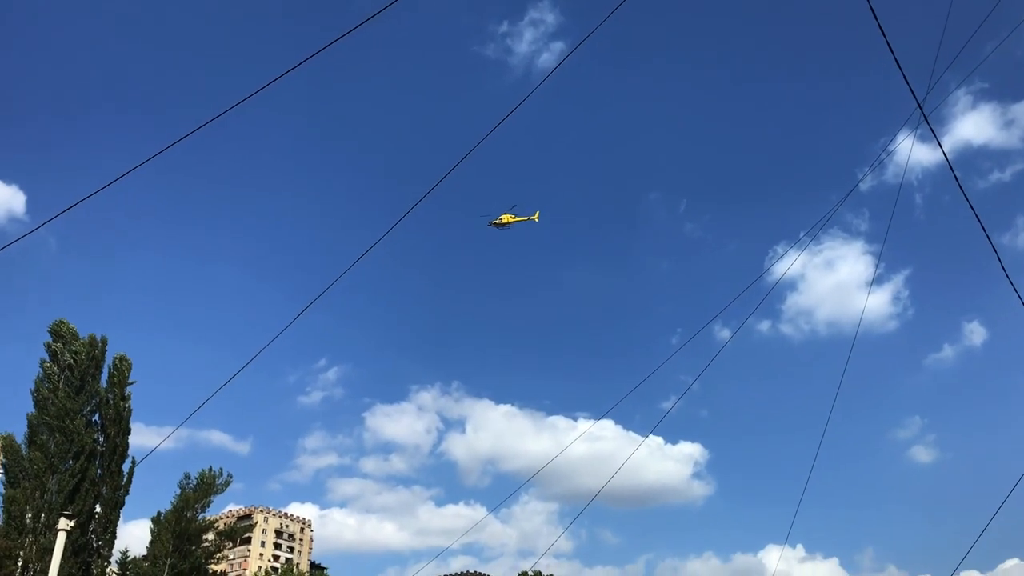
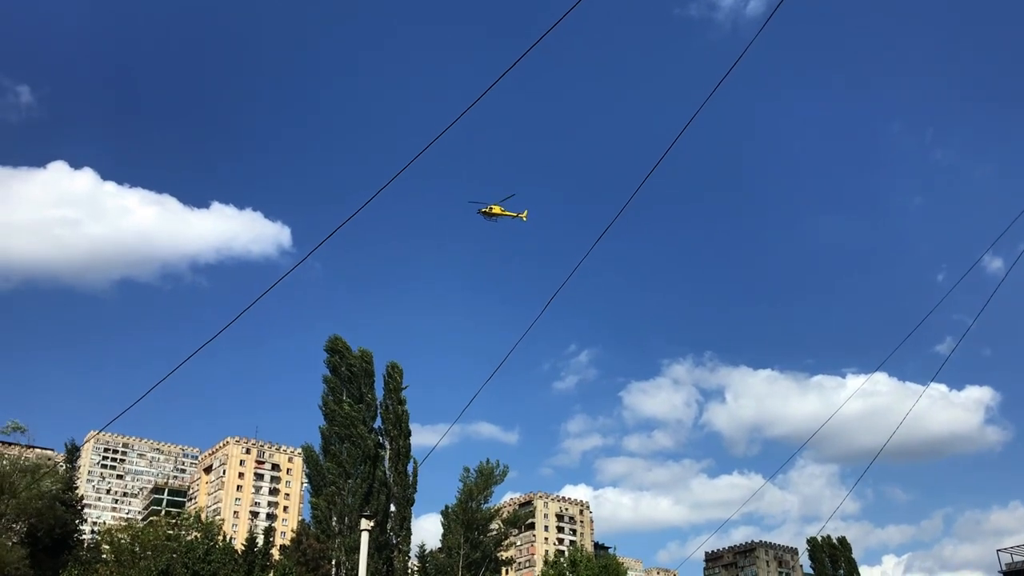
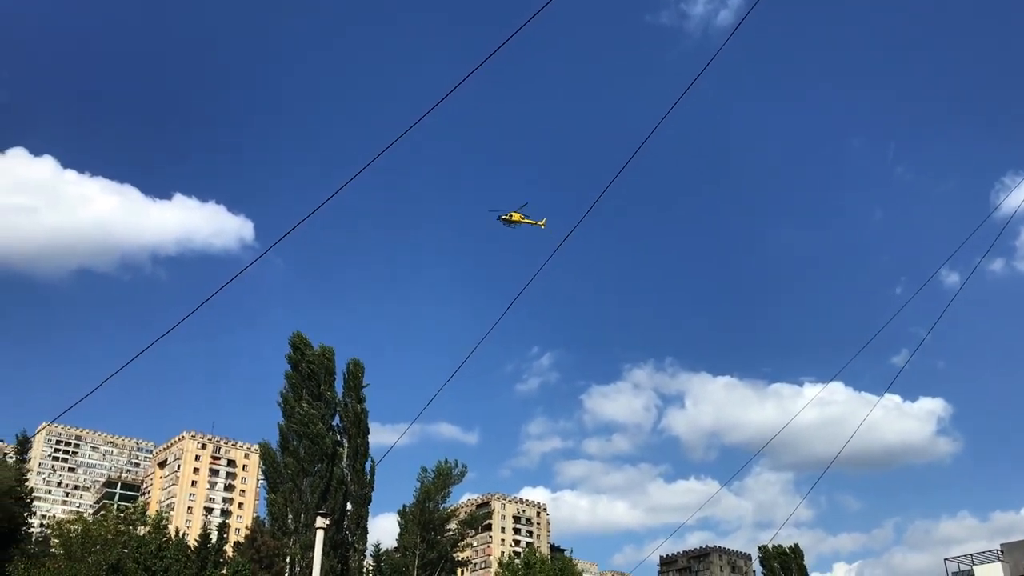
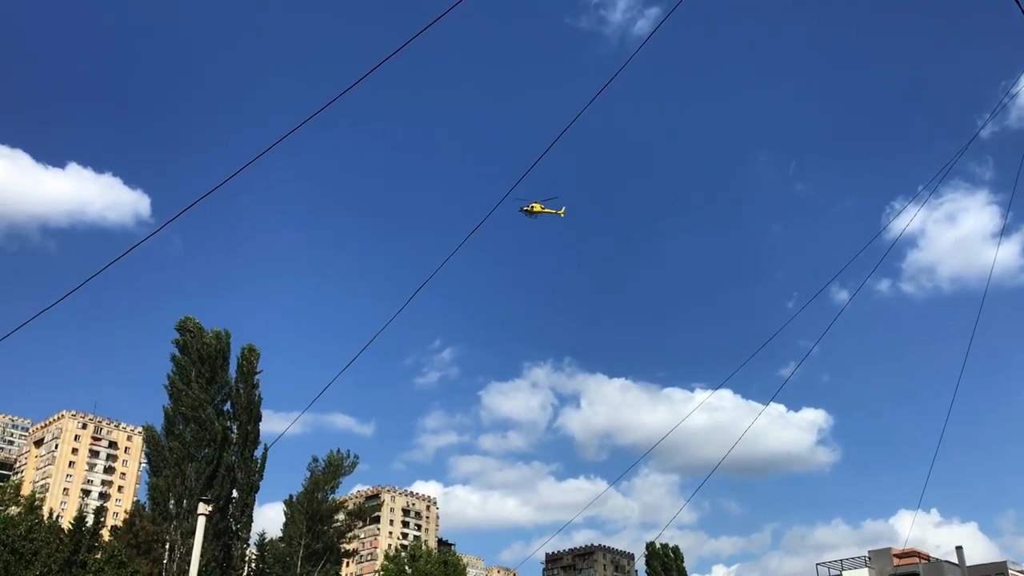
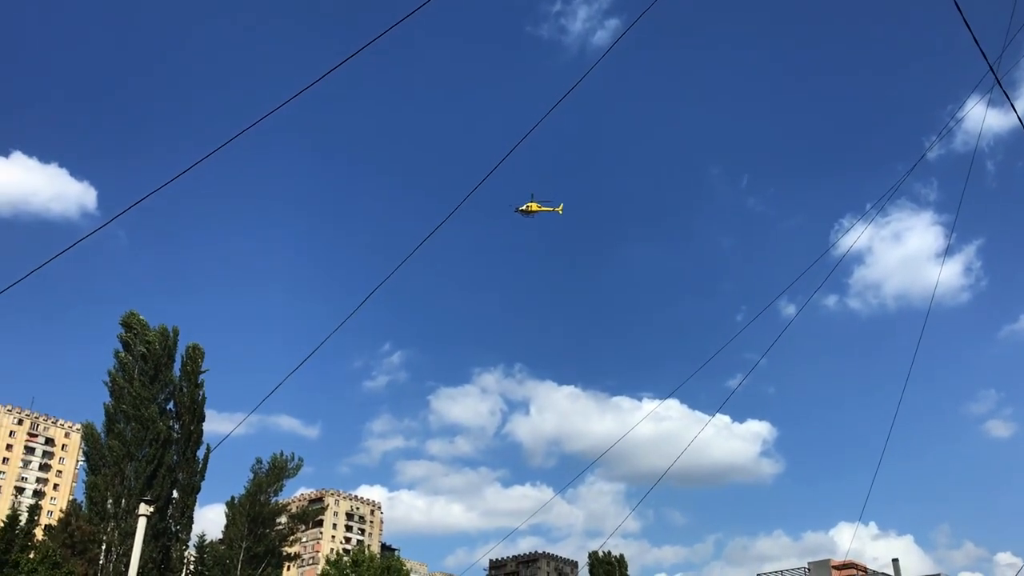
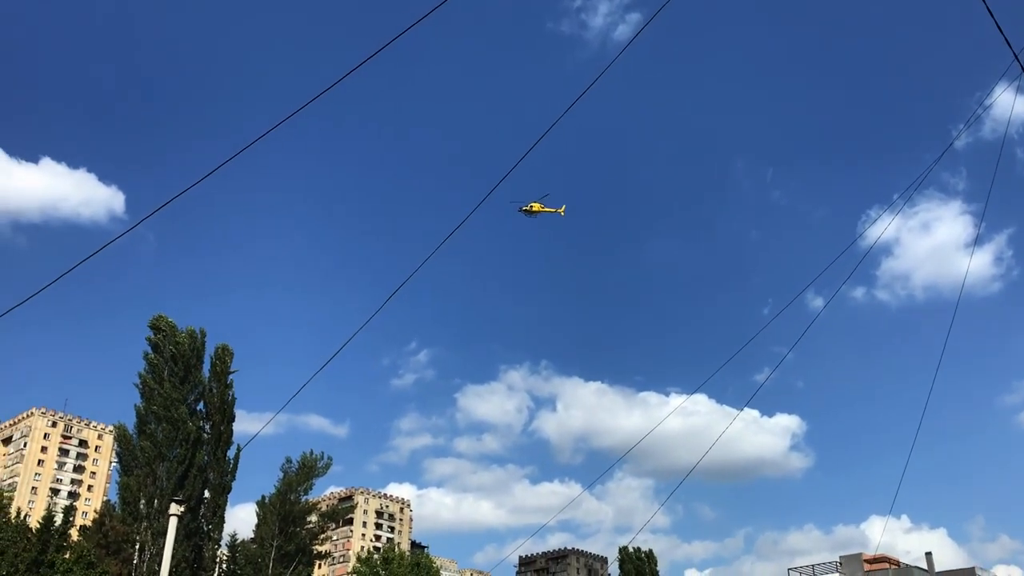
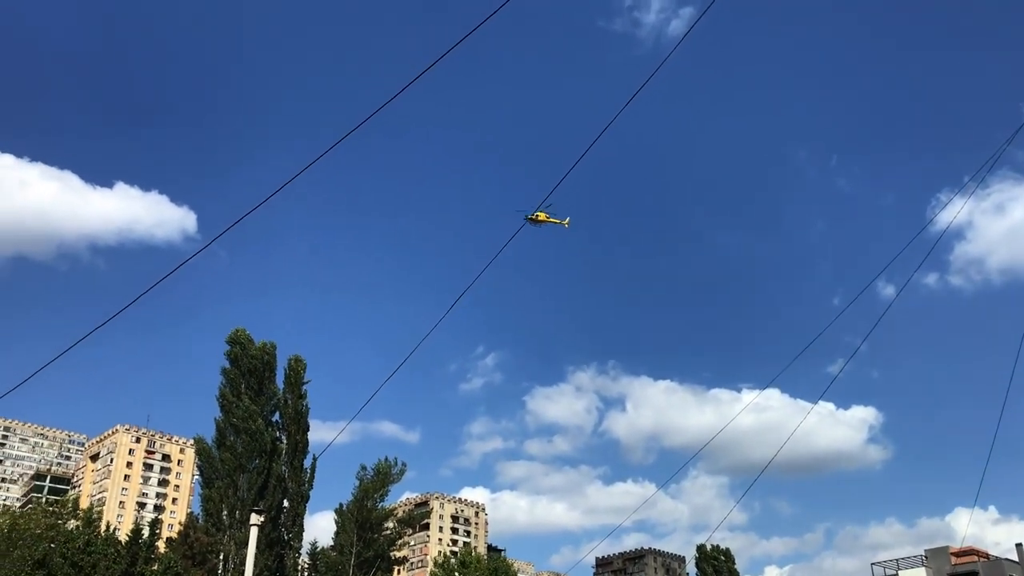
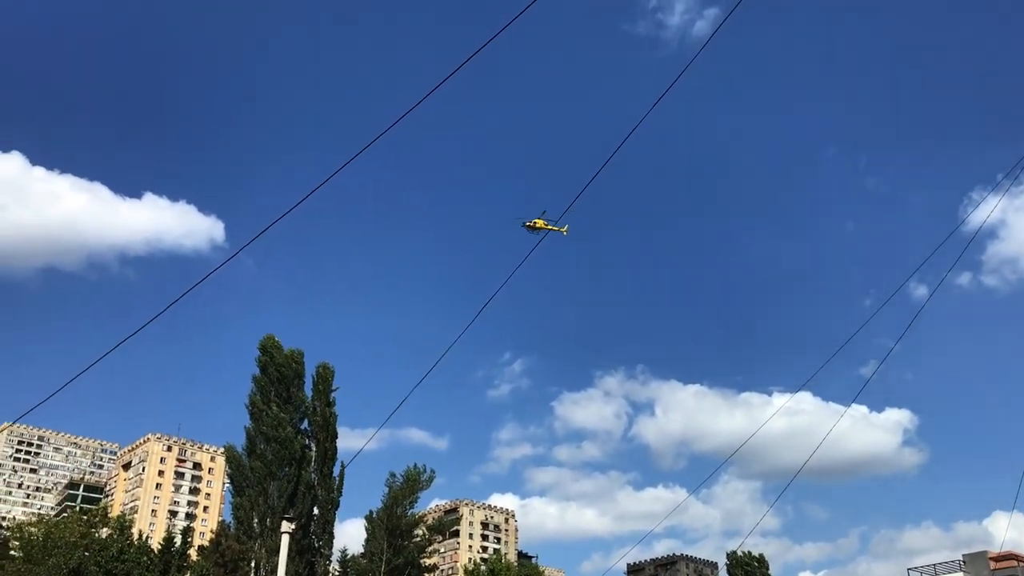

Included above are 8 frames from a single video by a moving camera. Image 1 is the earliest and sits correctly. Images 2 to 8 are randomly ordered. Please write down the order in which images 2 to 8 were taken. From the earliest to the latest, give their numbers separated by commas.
5, 6, 4, 7, 8, 3, 2
